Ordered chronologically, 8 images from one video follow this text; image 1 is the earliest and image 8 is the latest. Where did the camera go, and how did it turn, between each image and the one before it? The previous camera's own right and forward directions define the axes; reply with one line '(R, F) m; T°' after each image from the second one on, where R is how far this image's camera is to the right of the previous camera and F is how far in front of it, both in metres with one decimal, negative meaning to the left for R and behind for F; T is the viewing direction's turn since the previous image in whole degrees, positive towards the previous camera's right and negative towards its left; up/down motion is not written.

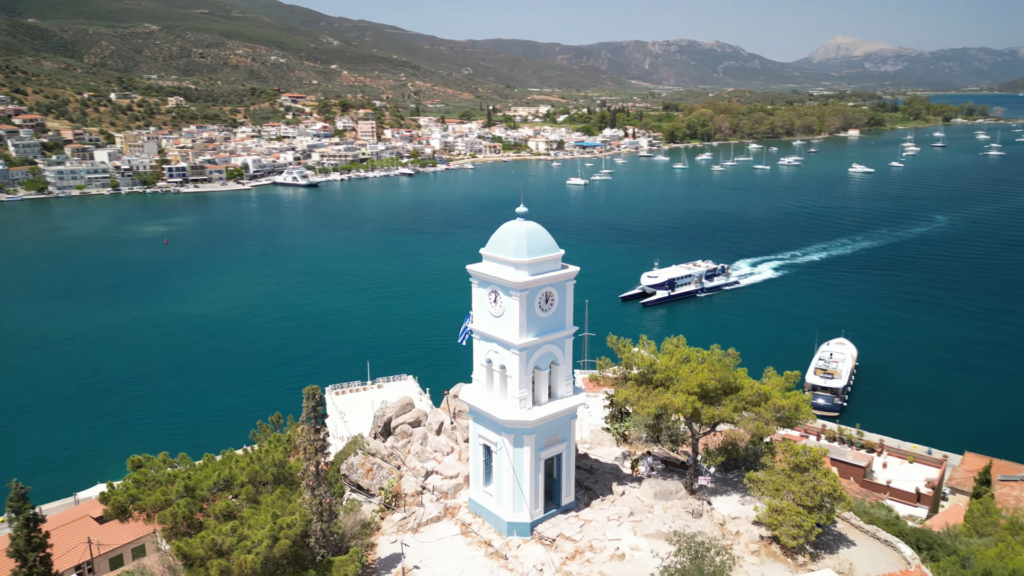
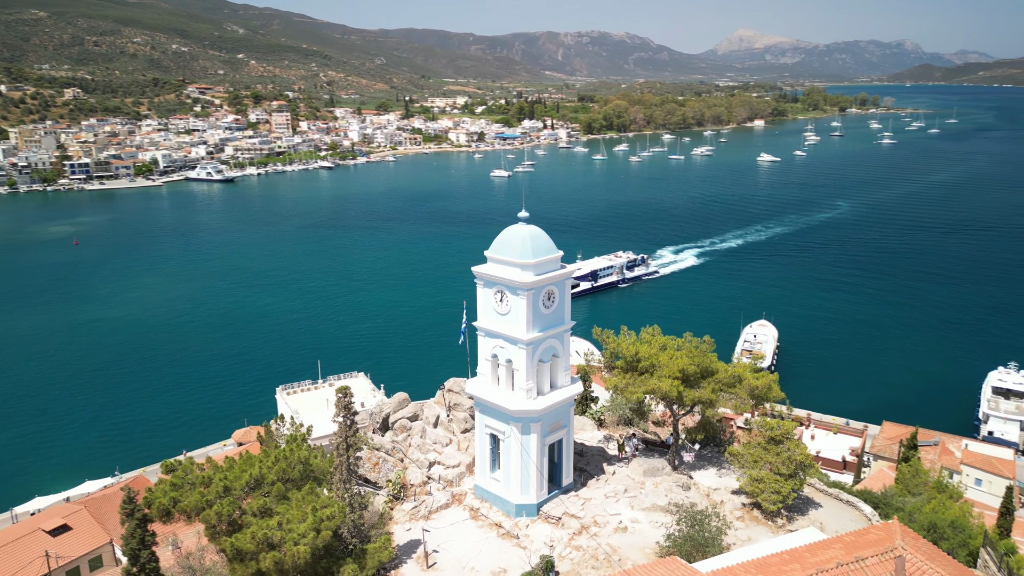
(-1.7, -1.0) m; +6°
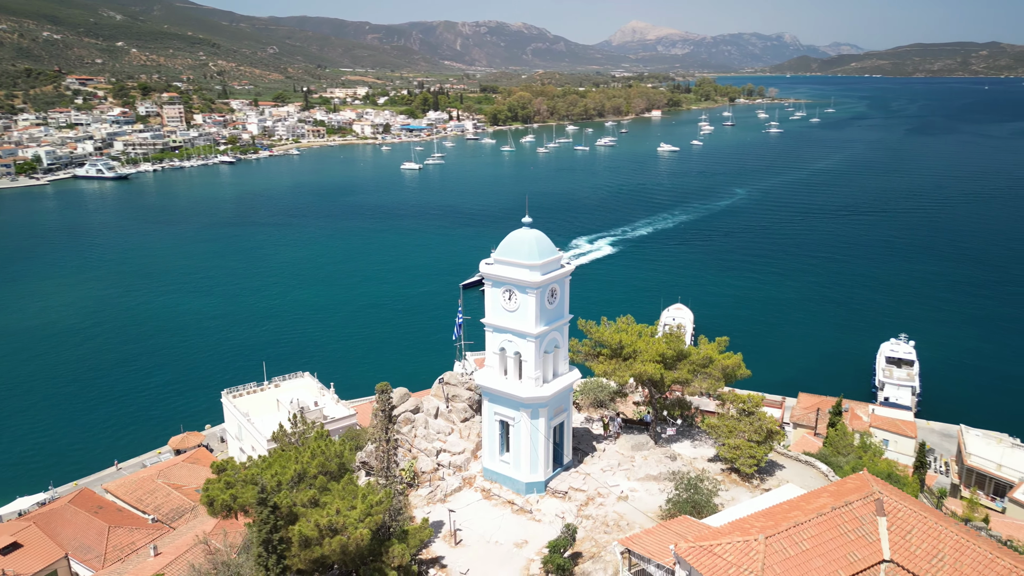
(-2.2, -1.3) m; +7°
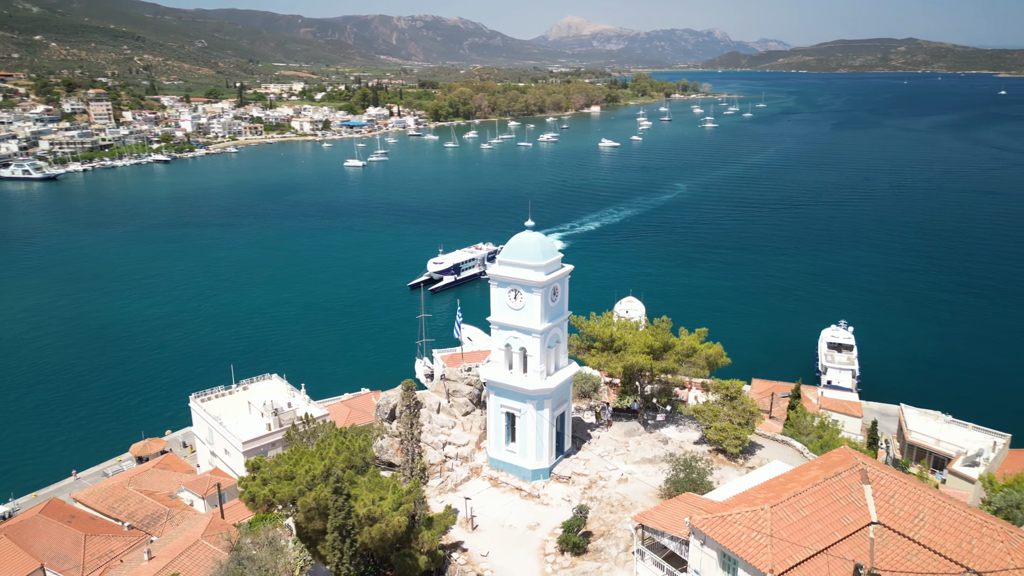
(-1.5, -1.0) m; +4°
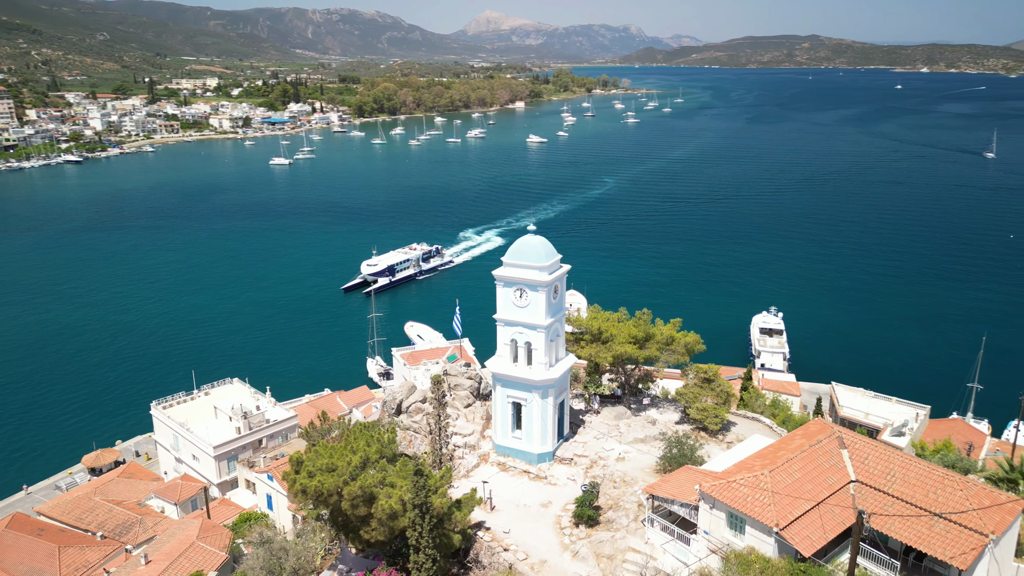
(-2.0, -1.4) m; +6°
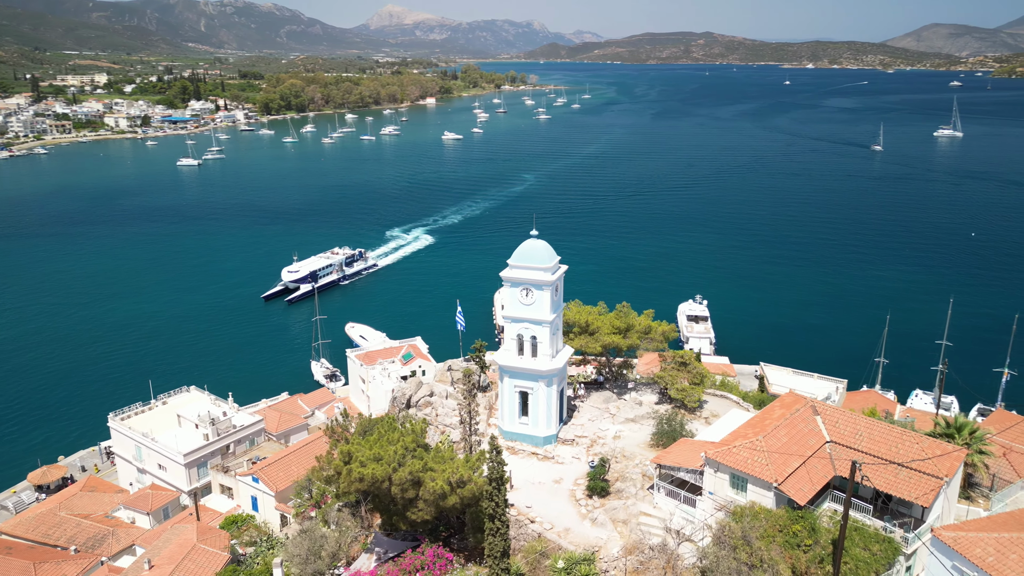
(-2.6, -1.8) m; +7°
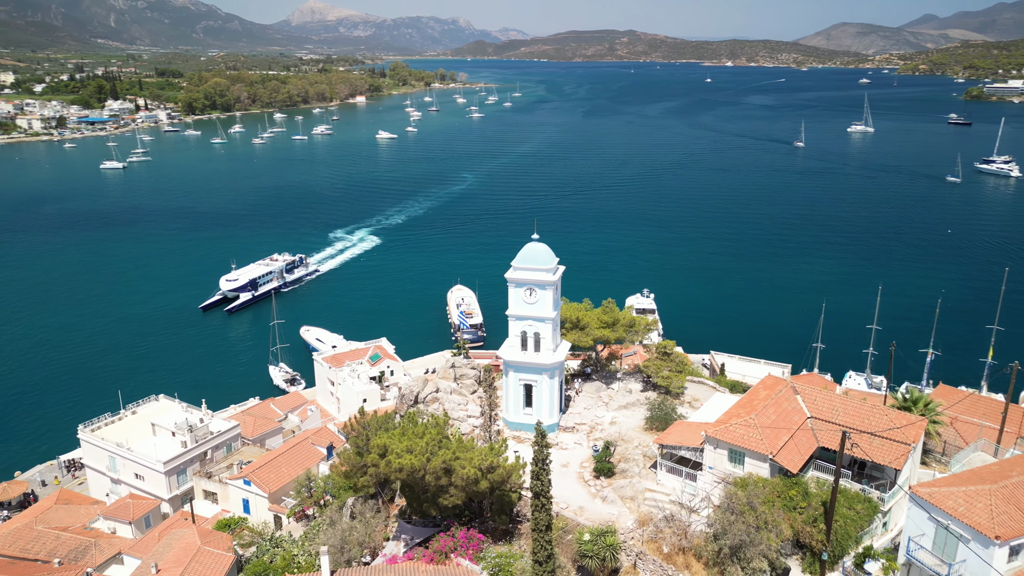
(-2.2, -1.5) m; +5°
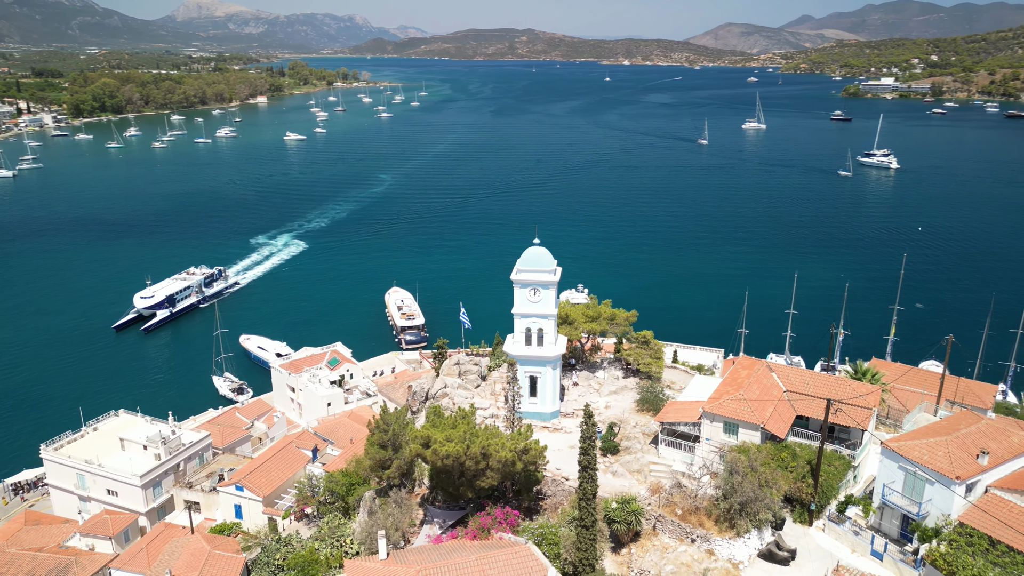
(-3.2, -1.9) m; +7°
